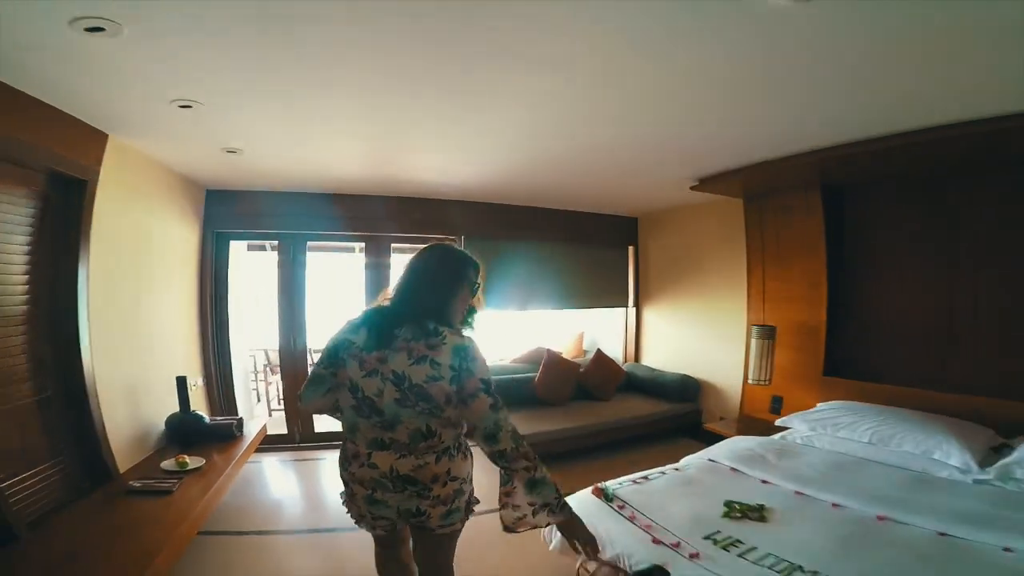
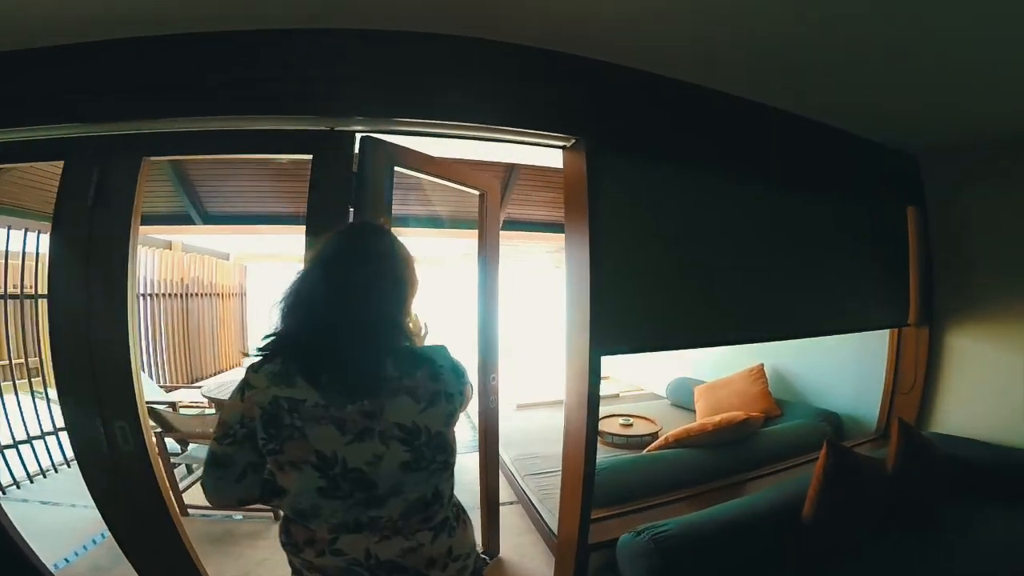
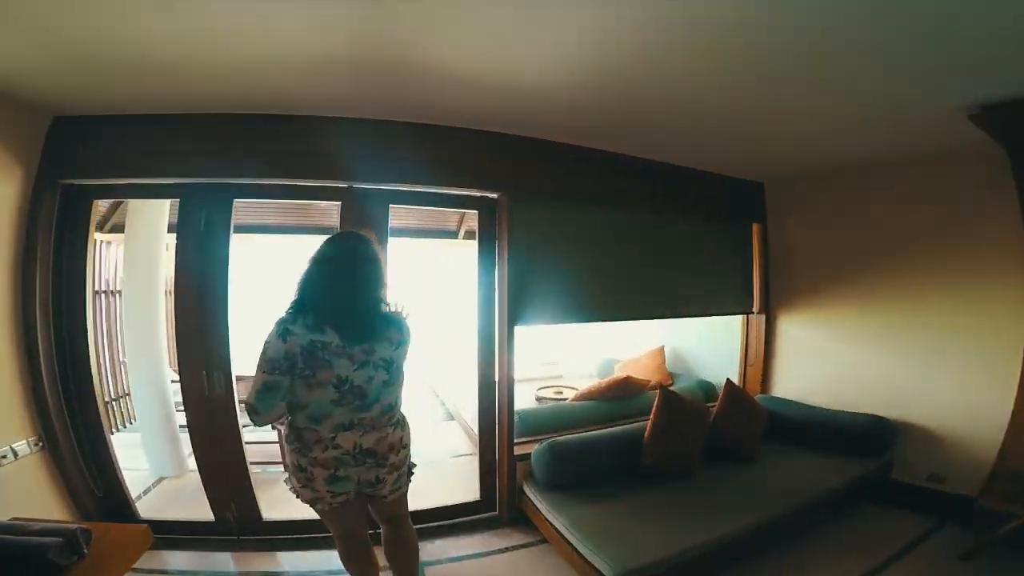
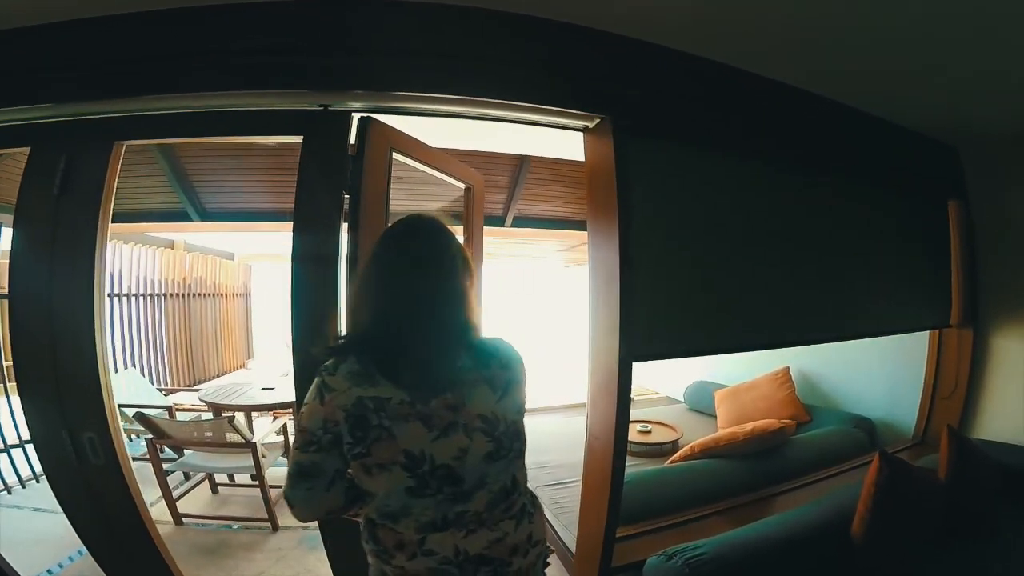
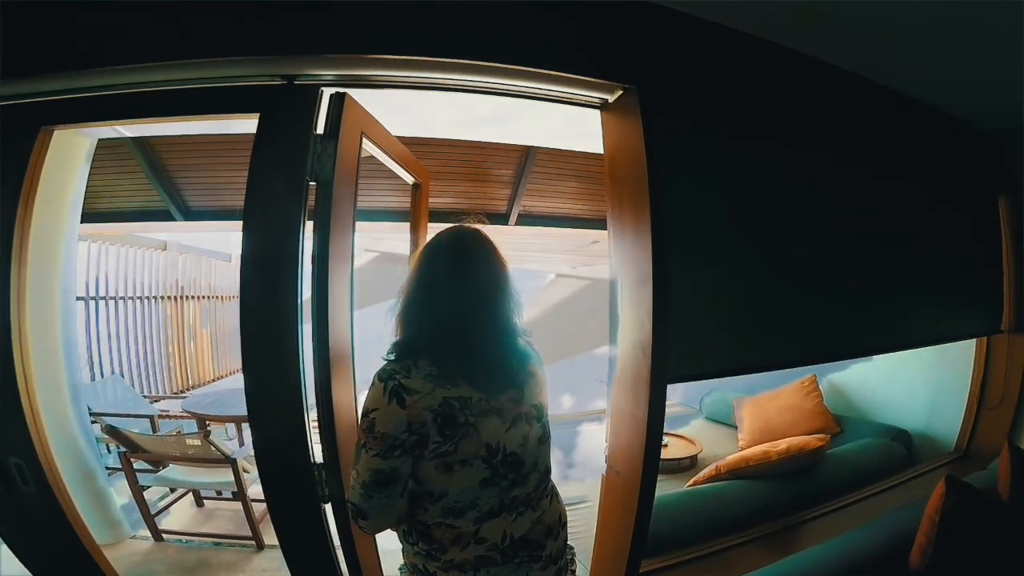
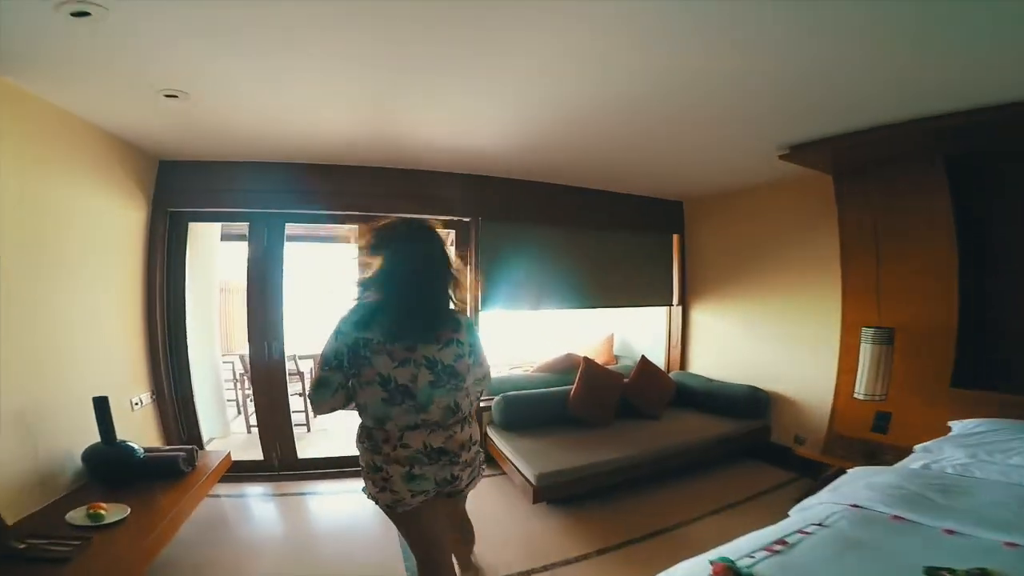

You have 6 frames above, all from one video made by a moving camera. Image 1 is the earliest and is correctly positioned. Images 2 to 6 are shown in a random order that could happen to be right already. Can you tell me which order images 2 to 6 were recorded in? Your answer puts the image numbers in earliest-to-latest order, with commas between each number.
6, 3, 2, 4, 5
